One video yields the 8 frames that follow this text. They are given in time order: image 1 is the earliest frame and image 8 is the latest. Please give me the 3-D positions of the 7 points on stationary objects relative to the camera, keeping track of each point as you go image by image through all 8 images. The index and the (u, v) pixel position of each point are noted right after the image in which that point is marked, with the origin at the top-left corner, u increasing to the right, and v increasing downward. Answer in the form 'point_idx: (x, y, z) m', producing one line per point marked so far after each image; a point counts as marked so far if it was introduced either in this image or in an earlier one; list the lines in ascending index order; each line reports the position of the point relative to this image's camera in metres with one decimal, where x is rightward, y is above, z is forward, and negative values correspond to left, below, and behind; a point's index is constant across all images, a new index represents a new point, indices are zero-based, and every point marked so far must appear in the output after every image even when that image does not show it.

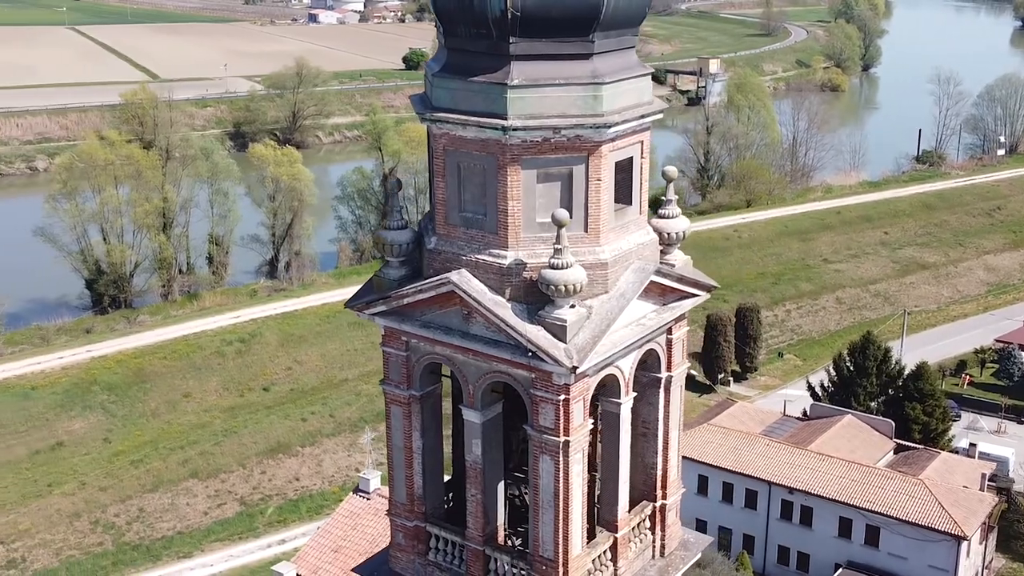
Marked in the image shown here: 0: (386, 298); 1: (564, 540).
0: (-1.2, -0.1, +11.0) m
1: (+0.5, -2.3, +10.9) m
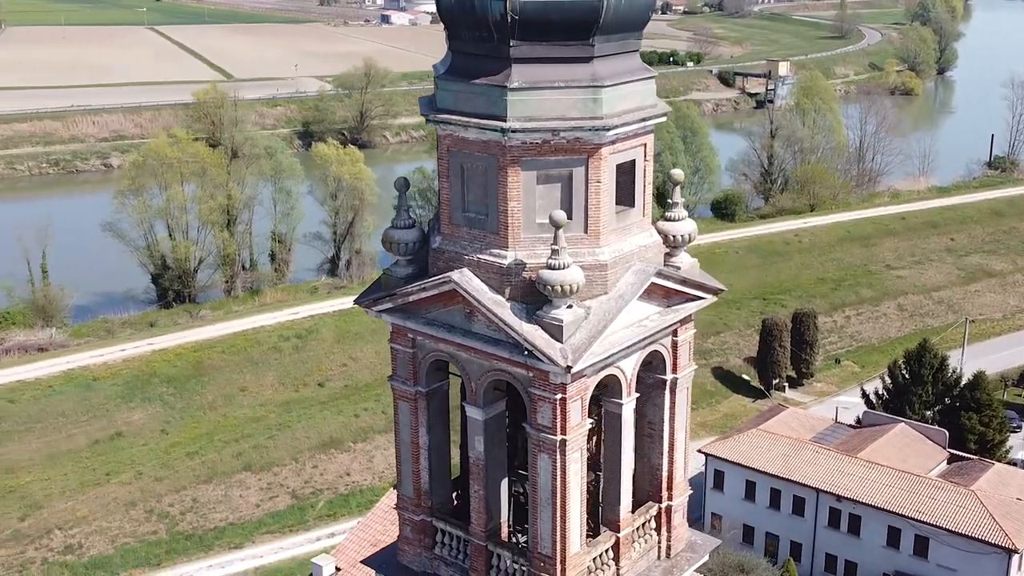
0: (-1.1, -0.1, +11.3) m
1: (+0.5, -2.3, +11.0) m
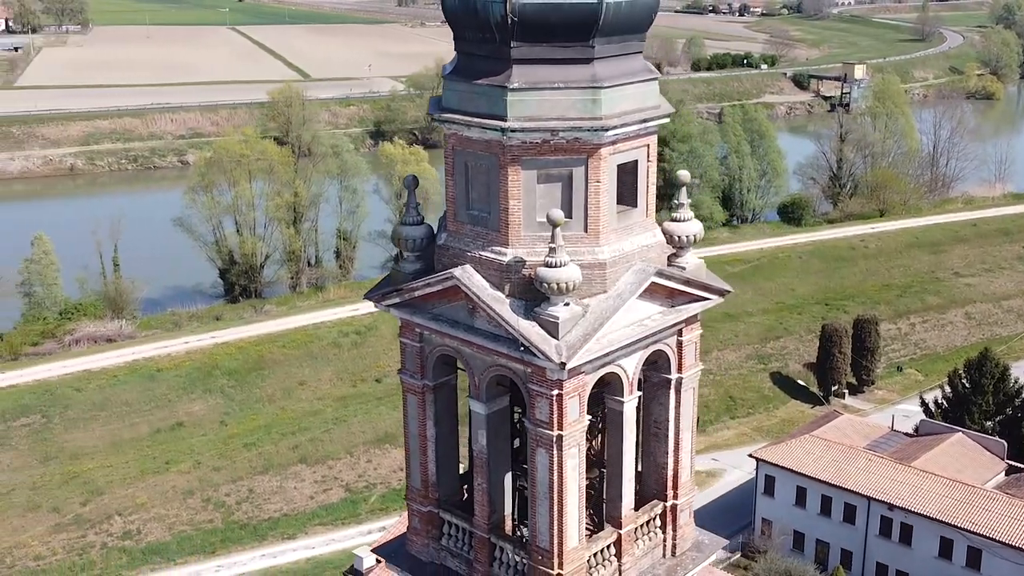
0: (-1.1, 0.0, +11.5) m
1: (+0.4, -2.3, +11.2) m
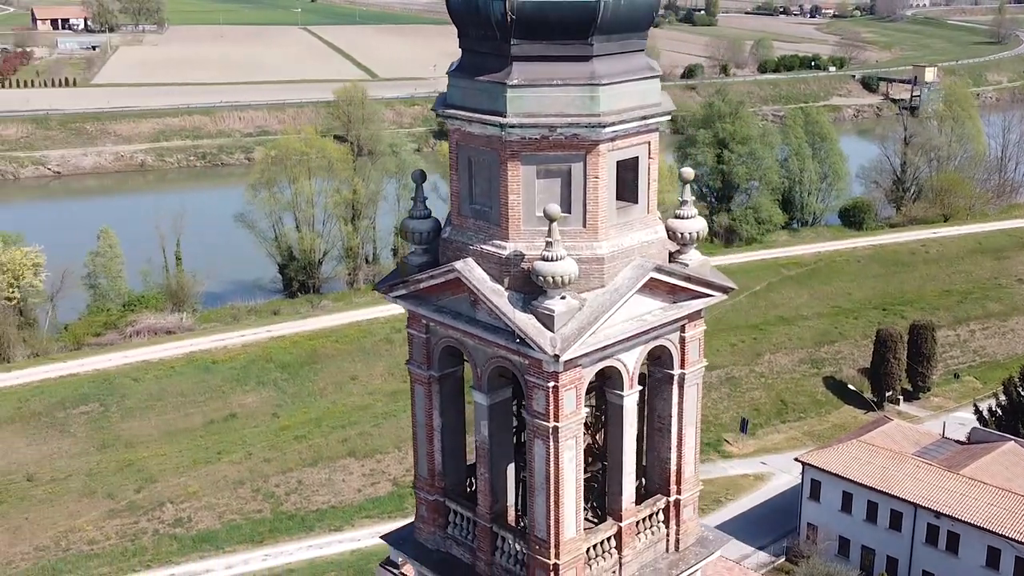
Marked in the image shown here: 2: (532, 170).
0: (-1.1, +0.1, +11.8) m
1: (+0.4, -2.2, +11.4) m
2: (+0.2, +1.1, +10.8) m
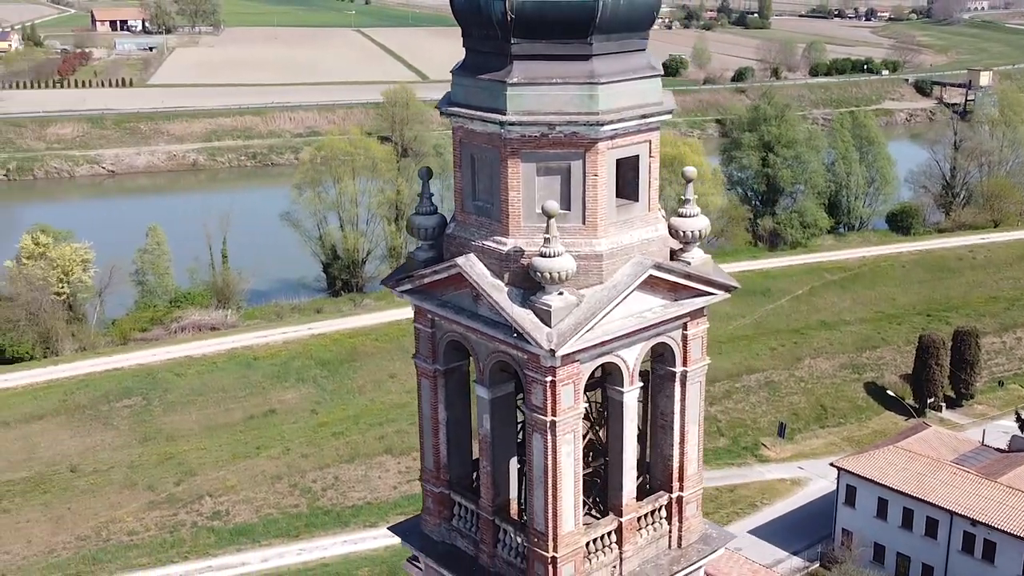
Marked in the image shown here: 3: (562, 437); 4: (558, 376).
0: (-1.0, +0.1, +12.0) m
1: (+0.4, -2.2, +11.5) m
2: (+0.2, +1.1, +11.0) m
3: (+0.5, -1.4, +11.3) m
4: (+0.4, -0.8, +11.0) m
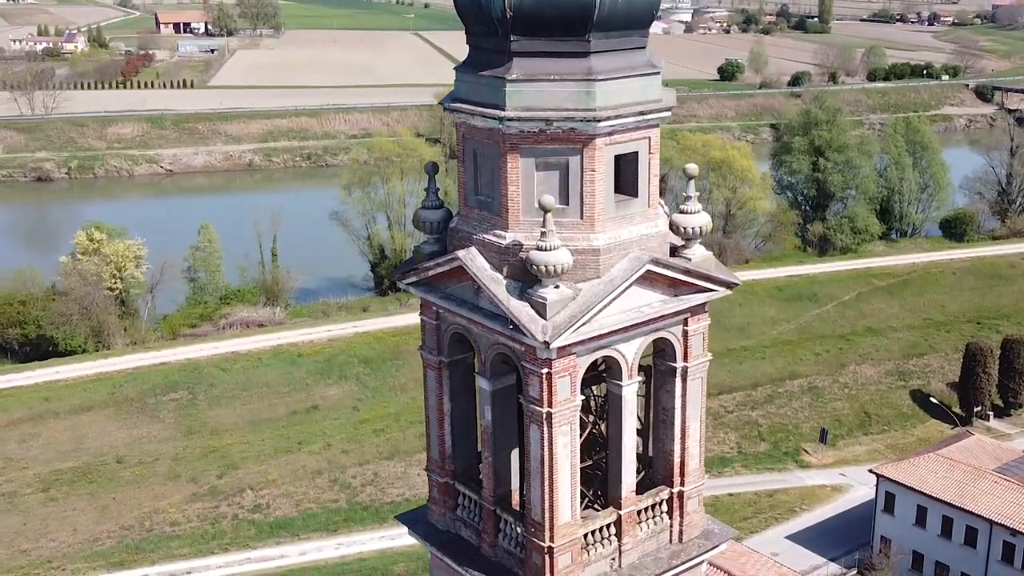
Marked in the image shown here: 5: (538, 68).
0: (-1.0, +0.2, +12.2) m
1: (+0.4, -2.1, +11.7) m
2: (+0.2, +1.2, +11.2) m
3: (+0.4, -1.3, +11.4) m
4: (+0.4, -0.8, +11.2) m
5: (+0.2, +2.0, +10.9) m
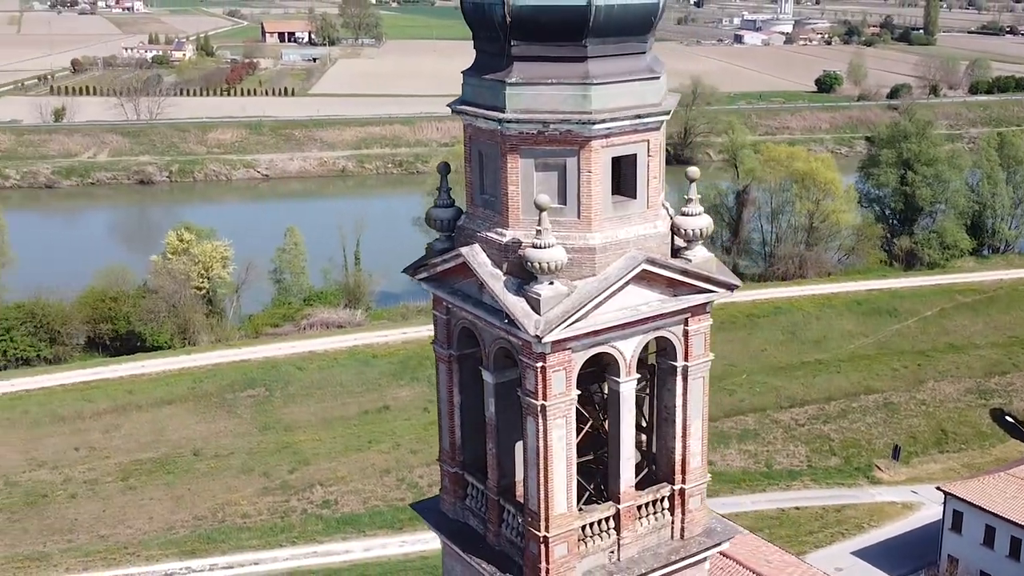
0: (-0.9, +0.2, +12.7) m
1: (+0.3, -2.1, +12.0) m
2: (+0.2, +1.2, +11.6) m
3: (+0.4, -1.3, +11.8) m
4: (+0.3, -0.7, +11.6) m
5: (+0.2, +2.1, +11.3) m
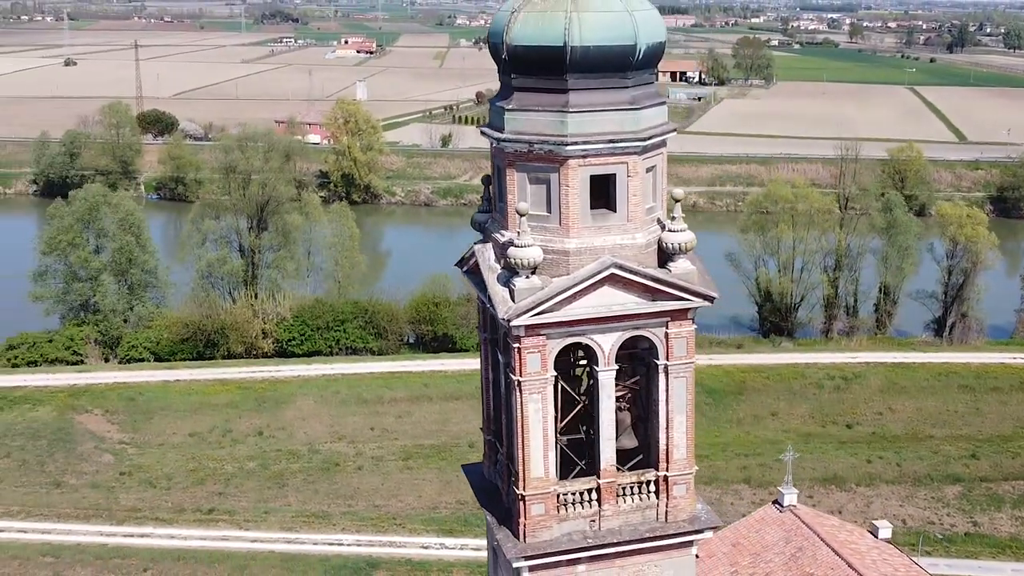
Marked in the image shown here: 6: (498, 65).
0: (-0.6, +0.4, +15.3) m
1: (+0.1, -2.0, +14.1) m
2: (+0.1, +1.3, +13.8) m
3: (+0.2, -1.3, +13.9) m
4: (+0.1, -0.6, +13.7) m
5: (+0.2, +2.1, +13.6) m
6: (-0.1, +2.6, +13.9) m
